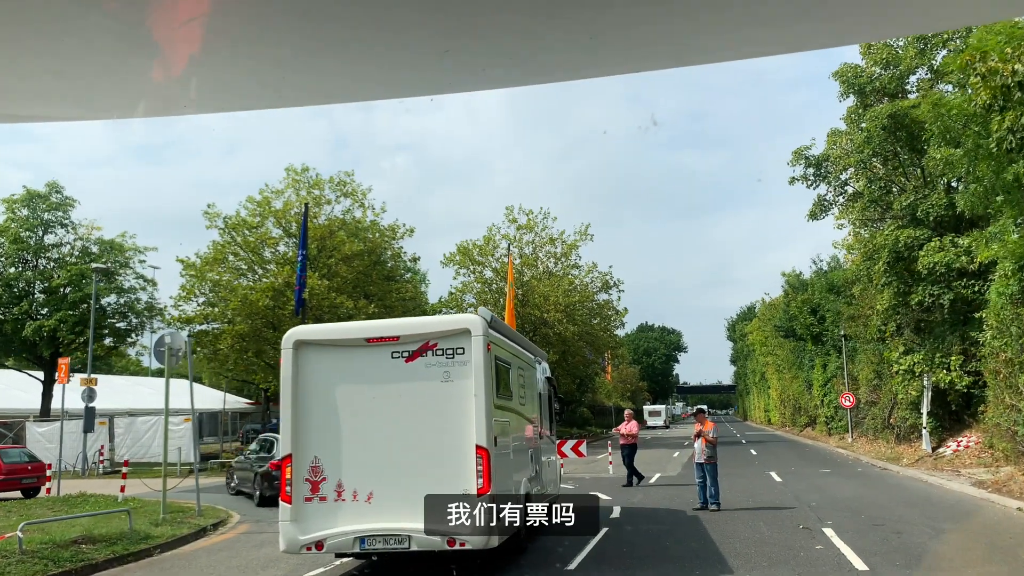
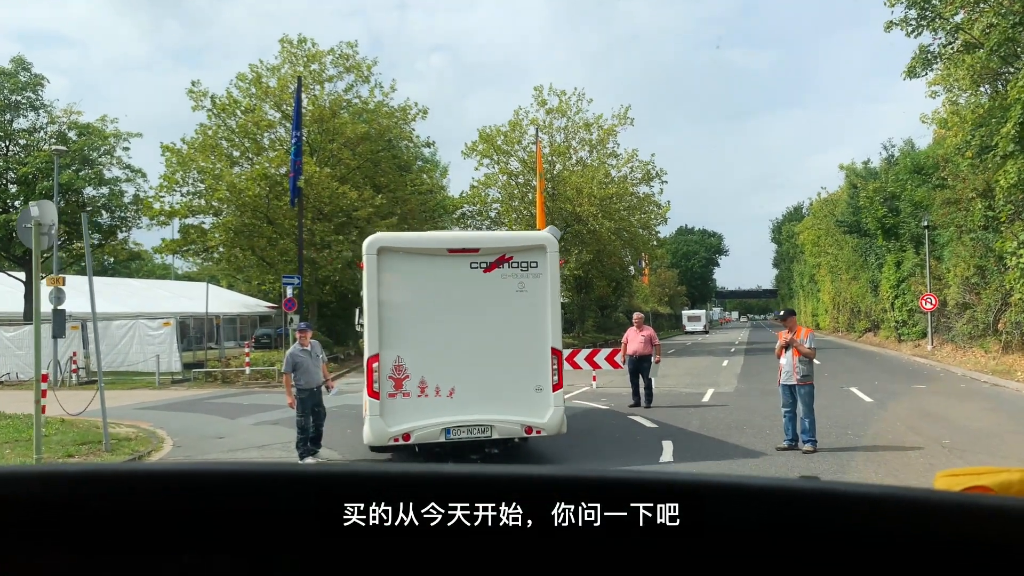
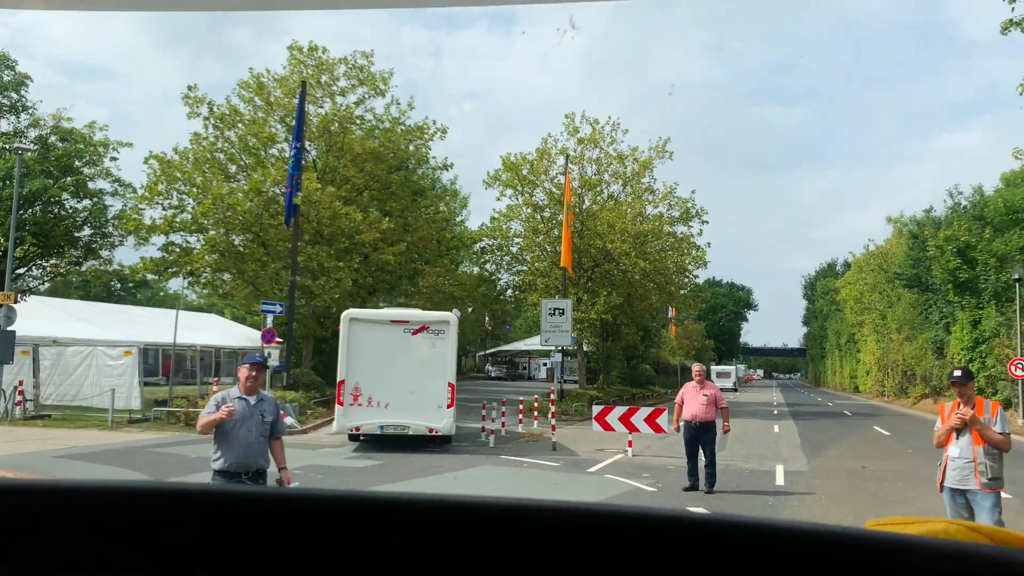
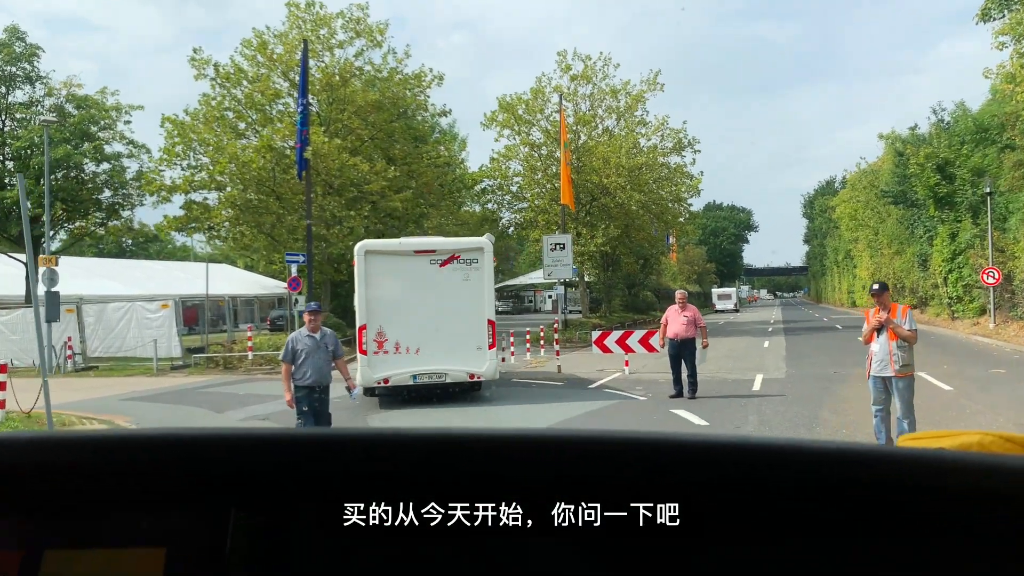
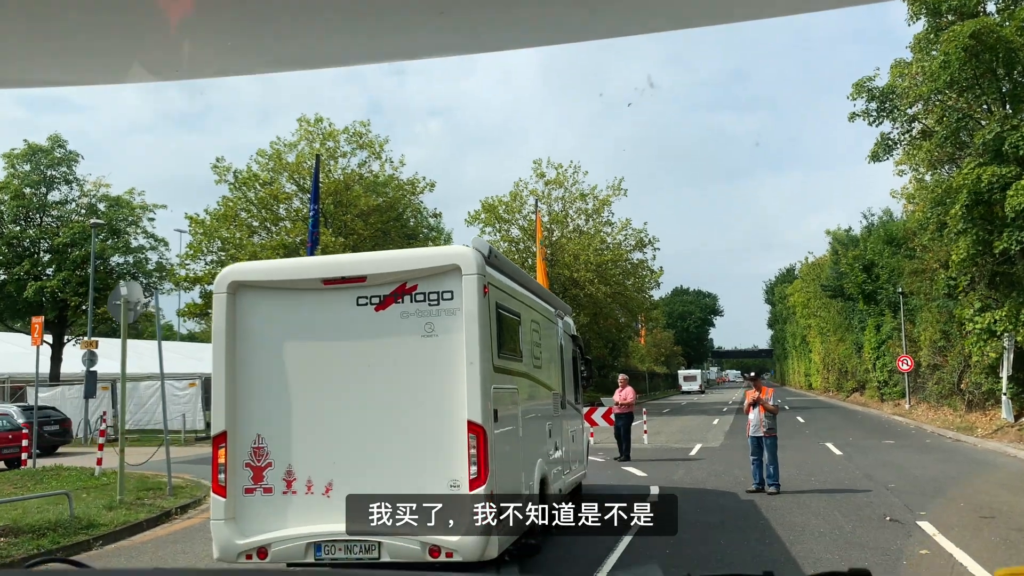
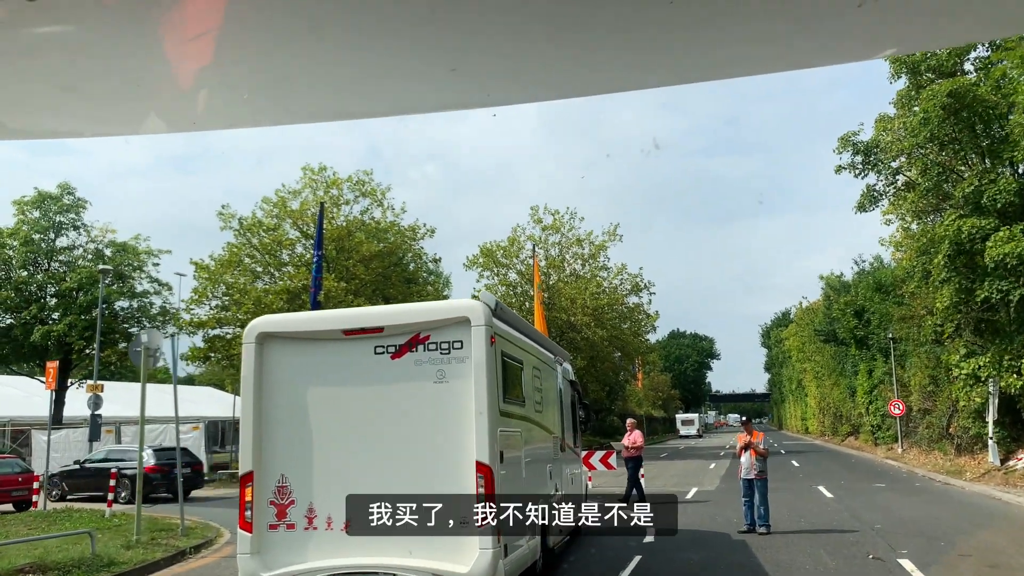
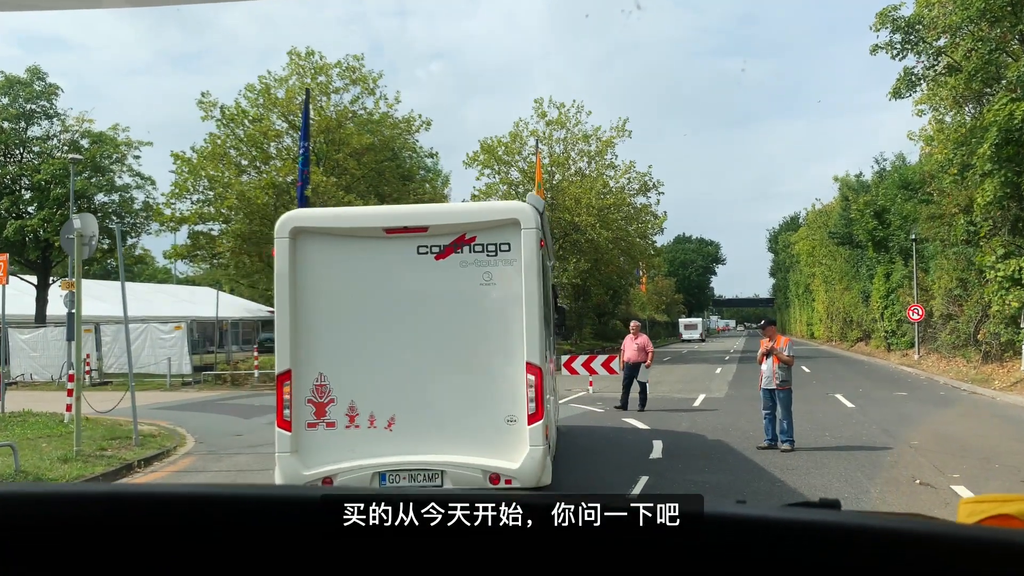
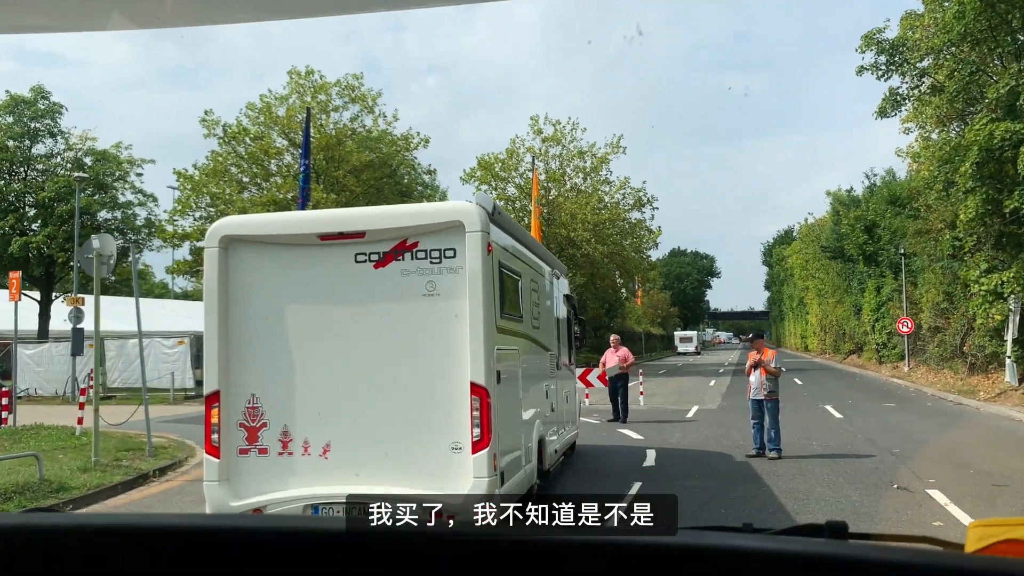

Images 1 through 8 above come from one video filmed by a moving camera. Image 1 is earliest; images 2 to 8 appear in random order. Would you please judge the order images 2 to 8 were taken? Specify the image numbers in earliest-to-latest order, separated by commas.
6, 5, 8, 7, 2, 4, 3
